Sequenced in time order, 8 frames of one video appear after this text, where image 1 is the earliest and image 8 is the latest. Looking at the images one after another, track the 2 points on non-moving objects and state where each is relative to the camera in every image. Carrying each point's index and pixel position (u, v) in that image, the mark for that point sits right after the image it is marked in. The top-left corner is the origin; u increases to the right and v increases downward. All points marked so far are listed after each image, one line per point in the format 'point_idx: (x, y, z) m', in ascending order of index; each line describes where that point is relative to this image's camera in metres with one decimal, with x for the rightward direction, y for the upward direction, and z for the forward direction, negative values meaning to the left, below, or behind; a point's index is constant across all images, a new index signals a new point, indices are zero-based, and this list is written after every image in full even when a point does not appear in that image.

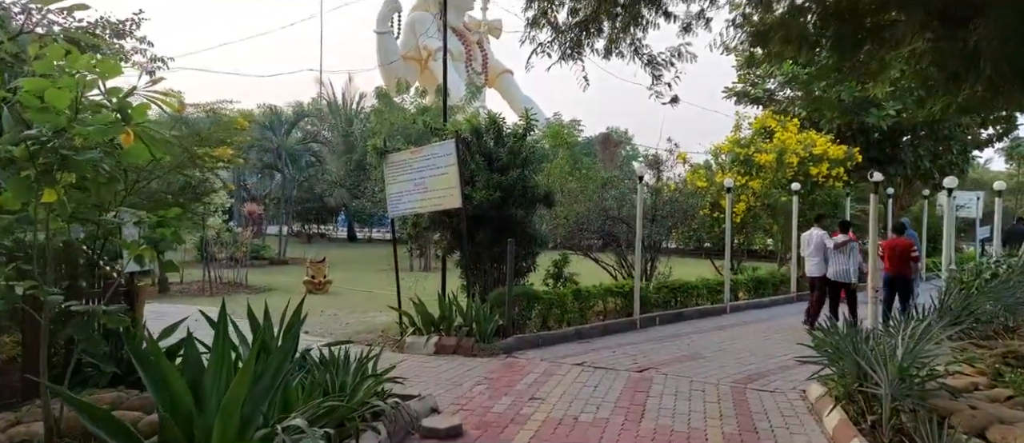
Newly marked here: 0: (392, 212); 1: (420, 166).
0: (-1.4, +0.1, +9.4) m
1: (-1.1, +0.6, +9.0) m
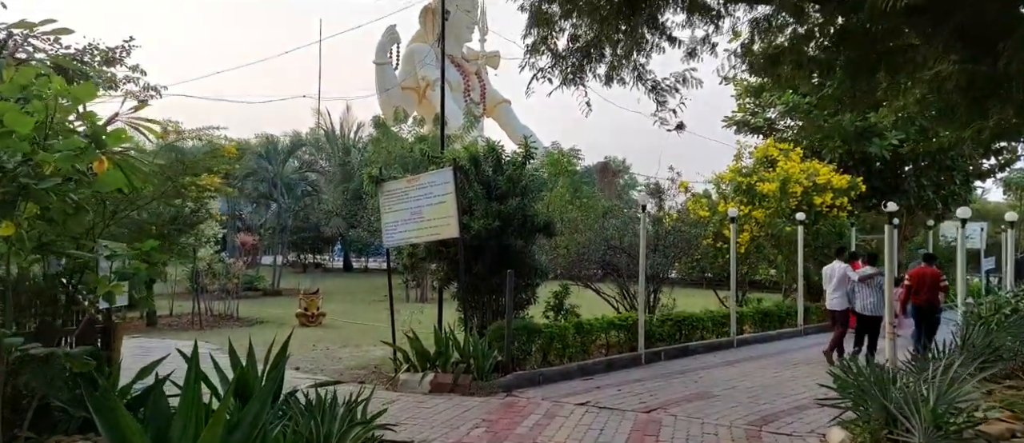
0: (-1.4, -0.3, +9.0) m
1: (-1.1, +0.3, +8.7) m
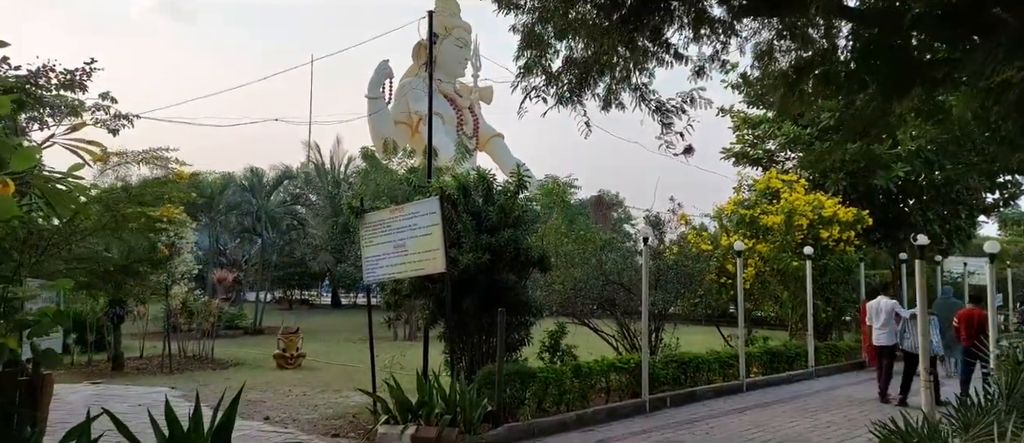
0: (-1.5, -0.6, +8.3) m
1: (-1.2, -0.1, +8.0) m
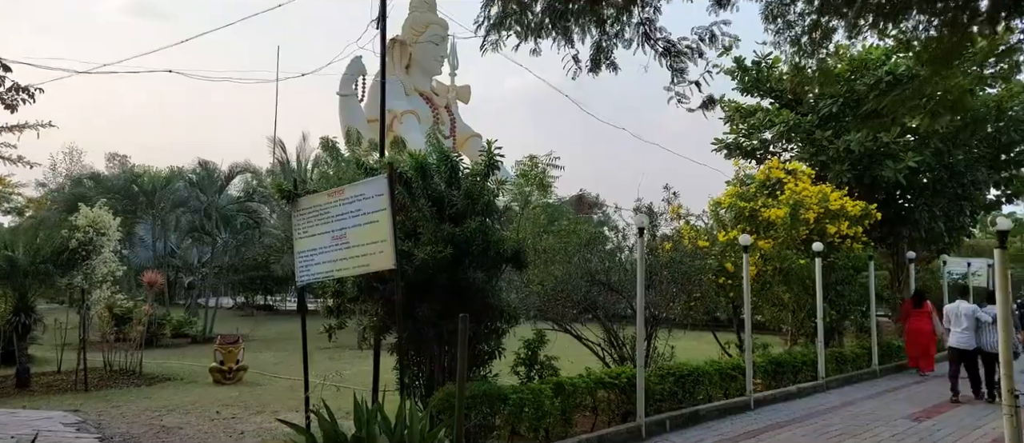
0: (-1.8, -0.5, +6.7) m
1: (-1.4, 0.0, +6.4) m
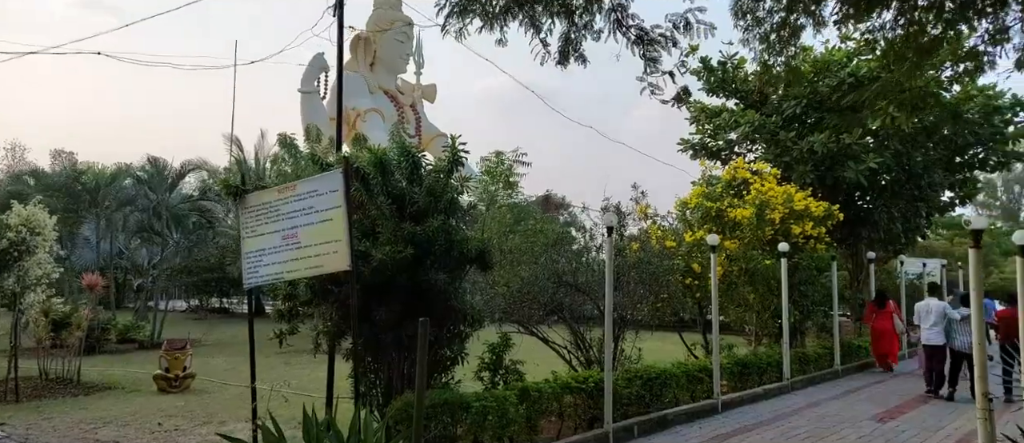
0: (-2.1, -0.5, +6.3) m
1: (-1.7, +0.1, +6.0) m
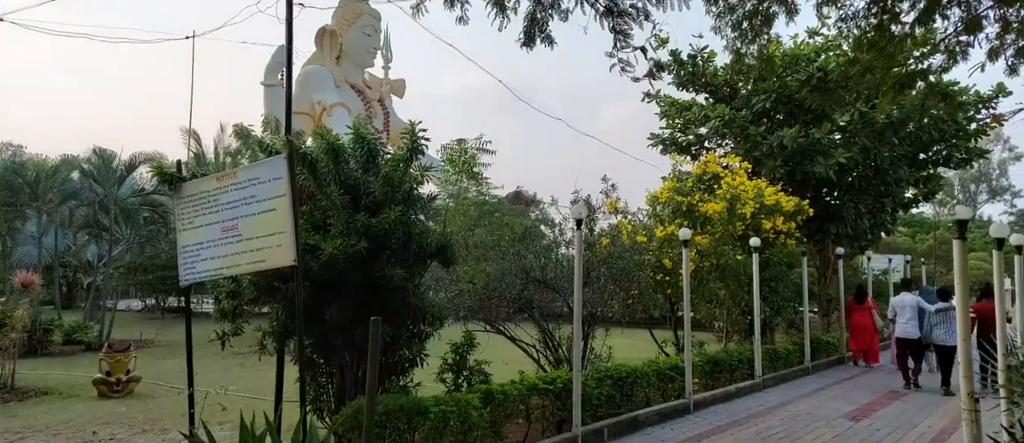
0: (-2.4, -0.4, +5.8) m
1: (-2.0, +0.1, +5.5) m
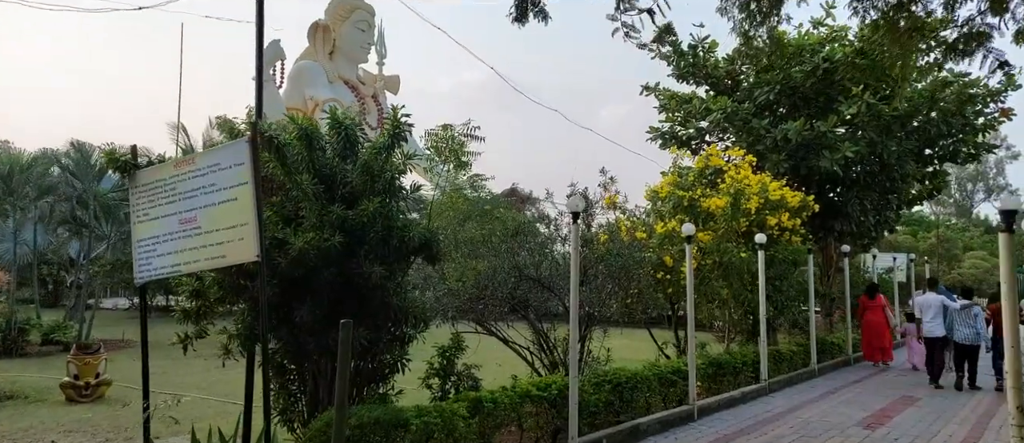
0: (-2.4, -0.3, +5.2) m
1: (-2.1, +0.2, +5.0) m
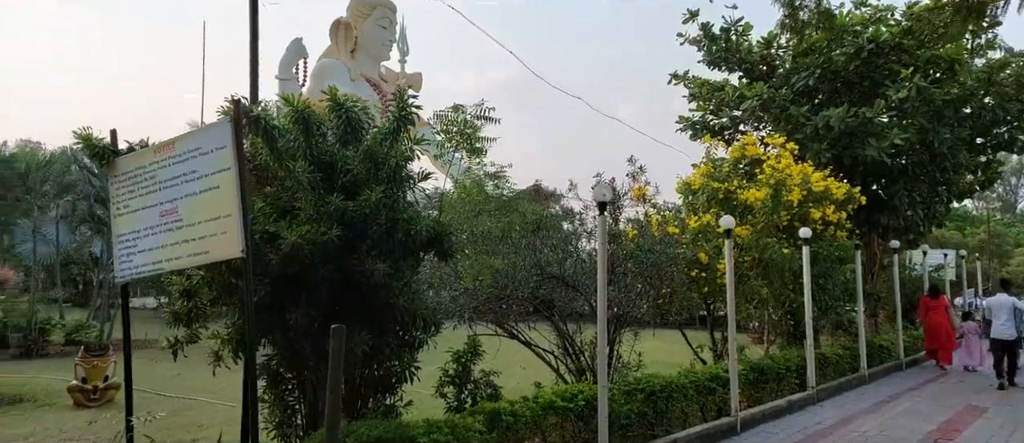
0: (-2.3, -0.3, +4.7) m
1: (-2.0, +0.2, +4.5) m
